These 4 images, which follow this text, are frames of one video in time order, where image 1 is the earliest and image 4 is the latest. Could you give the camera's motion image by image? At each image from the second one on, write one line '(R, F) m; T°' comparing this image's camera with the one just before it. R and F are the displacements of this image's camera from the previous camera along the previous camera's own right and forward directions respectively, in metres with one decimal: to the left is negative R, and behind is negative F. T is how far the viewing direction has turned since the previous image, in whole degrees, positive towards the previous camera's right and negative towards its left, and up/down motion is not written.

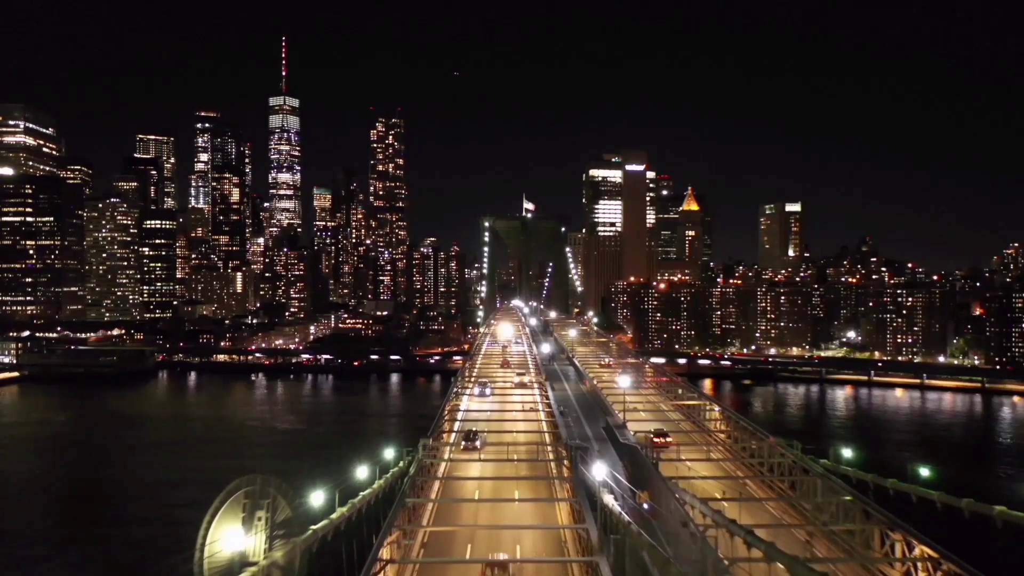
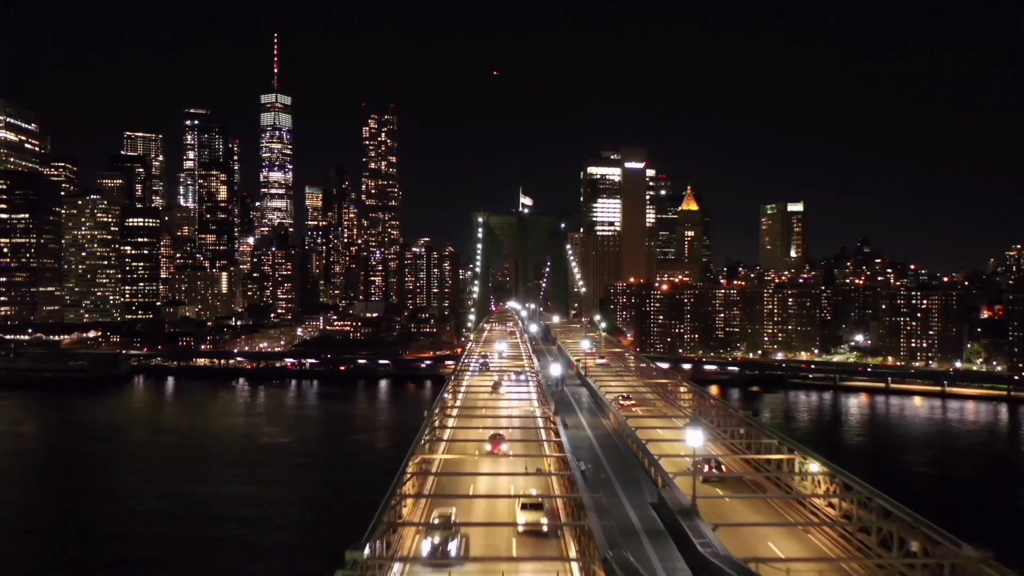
(0.0, +1.7) m; 0°
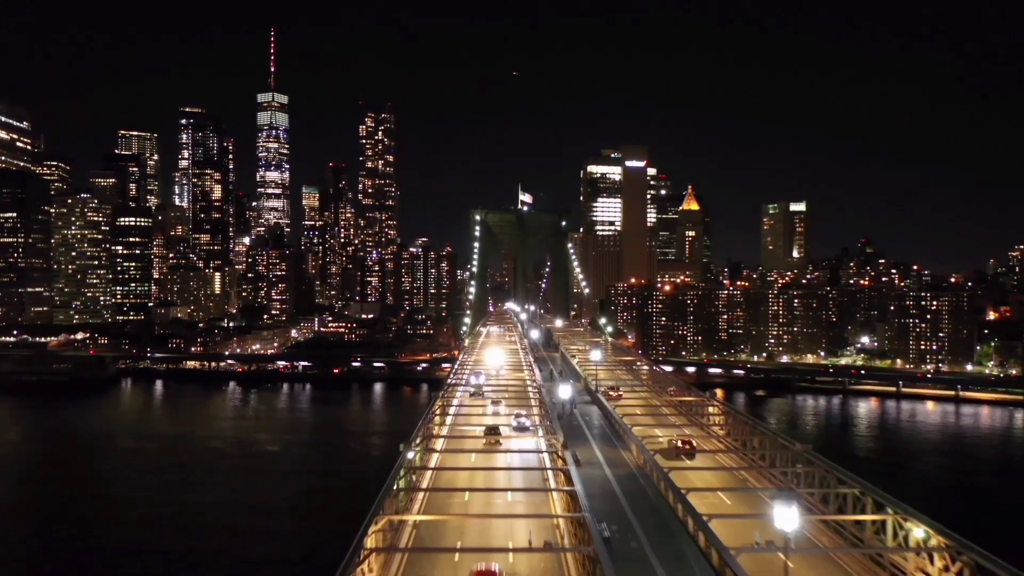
(0.0, +0.9) m; 0°
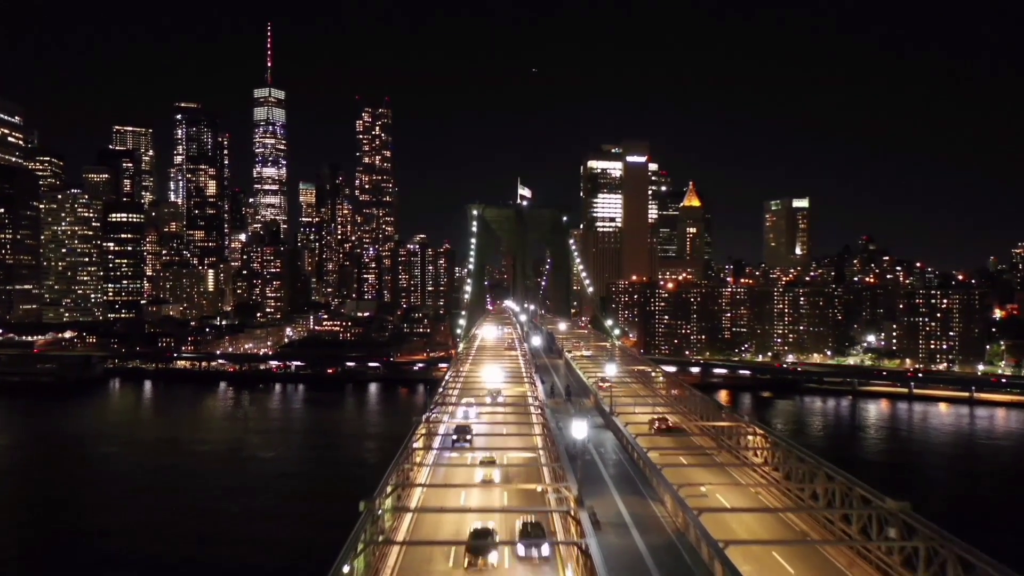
(0.0, +0.9) m; 0°
